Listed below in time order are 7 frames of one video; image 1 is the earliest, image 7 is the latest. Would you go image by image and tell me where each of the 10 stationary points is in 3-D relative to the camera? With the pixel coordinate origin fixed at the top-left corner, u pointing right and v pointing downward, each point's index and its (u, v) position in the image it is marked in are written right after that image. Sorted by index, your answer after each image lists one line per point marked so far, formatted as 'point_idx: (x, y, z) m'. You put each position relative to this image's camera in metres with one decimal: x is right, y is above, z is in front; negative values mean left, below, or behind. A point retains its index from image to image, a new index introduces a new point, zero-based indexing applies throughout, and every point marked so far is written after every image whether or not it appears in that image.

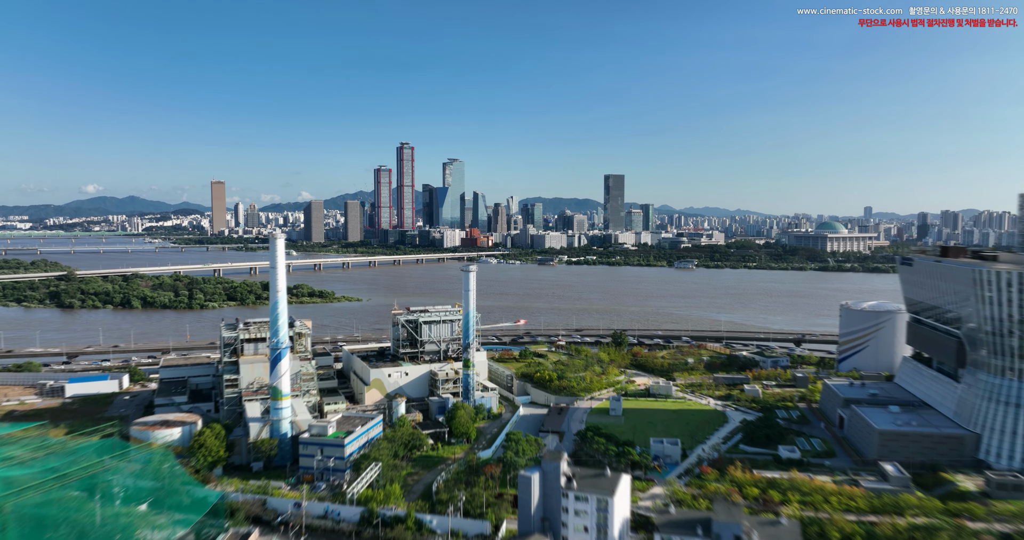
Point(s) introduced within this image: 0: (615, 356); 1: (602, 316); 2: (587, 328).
0: (+1.8, -1.5, +11.1) m
1: (+2.4, -1.2, +17.1) m
2: (+1.8, -1.4, +15.1) m
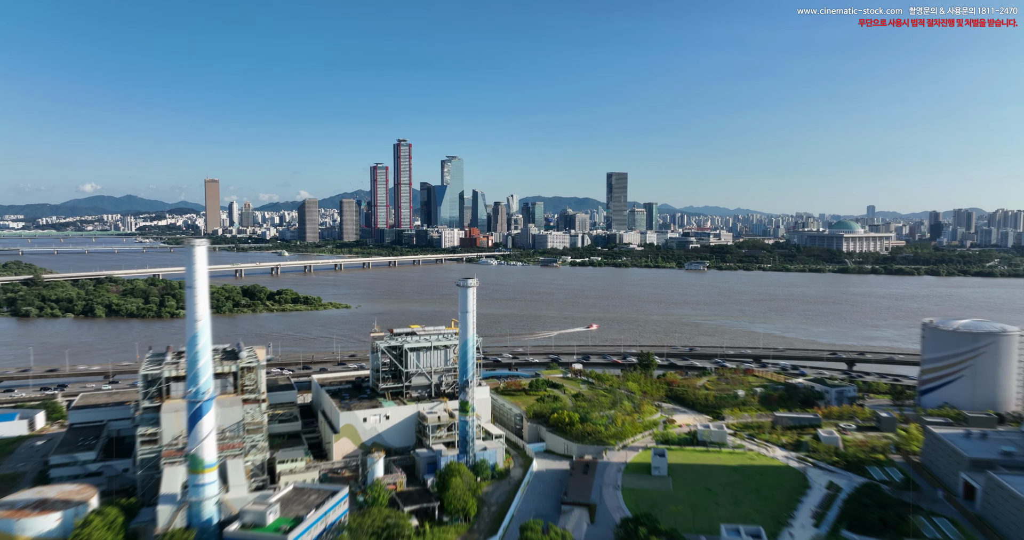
0: (+1.9, -1.6, +9.1) m
1: (+2.5, -1.3, +15.1) m
2: (+1.9, -1.5, +13.1) m
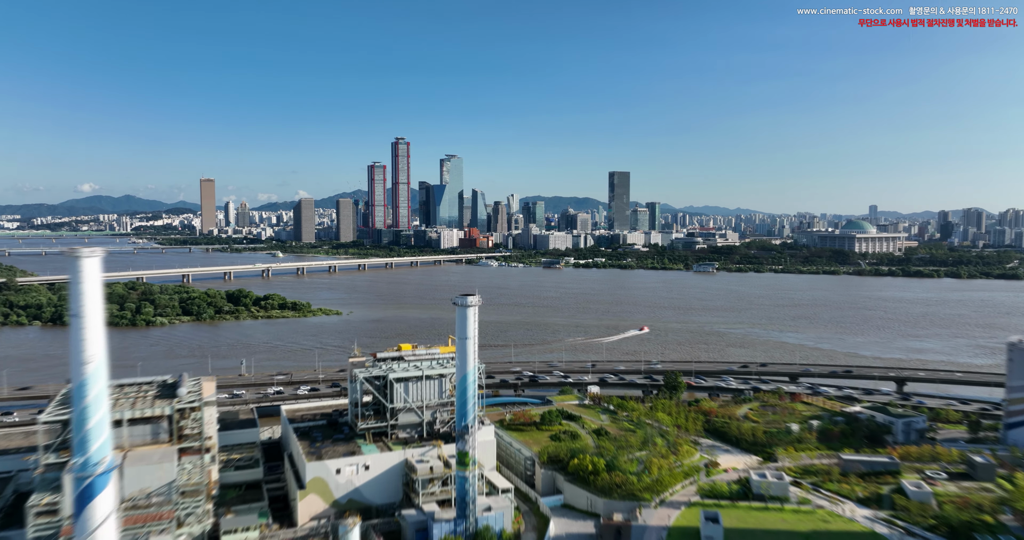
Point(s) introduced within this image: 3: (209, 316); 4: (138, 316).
0: (+2.0, -1.7, +7.7) m
1: (+2.6, -1.4, +13.7) m
2: (+2.0, -1.6, +11.7) m
3: (-8.8, -1.3, +18.9) m
4: (-10.4, -1.3, +18.1) m
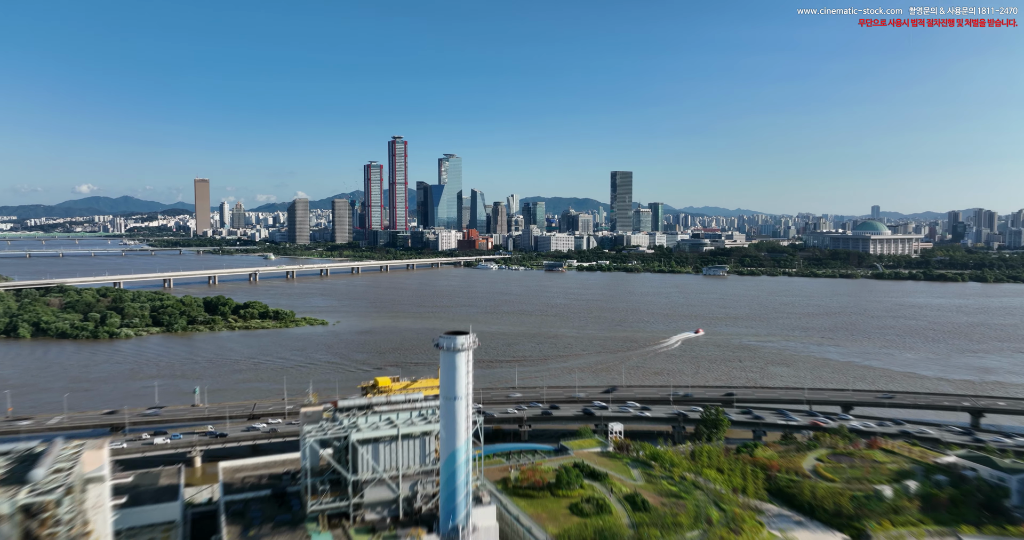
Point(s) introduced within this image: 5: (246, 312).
0: (+2.0, -1.9, +6.0) m
1: (+2.7, -1.6, +12.0) m
2: (+2.1, -1.8, +10.0) m
3: (-8.7, -1.5, +17.2) m
4: (-10.4, -1.4, +16.4) m
5: (-7.6, -1.2, +18.6) m
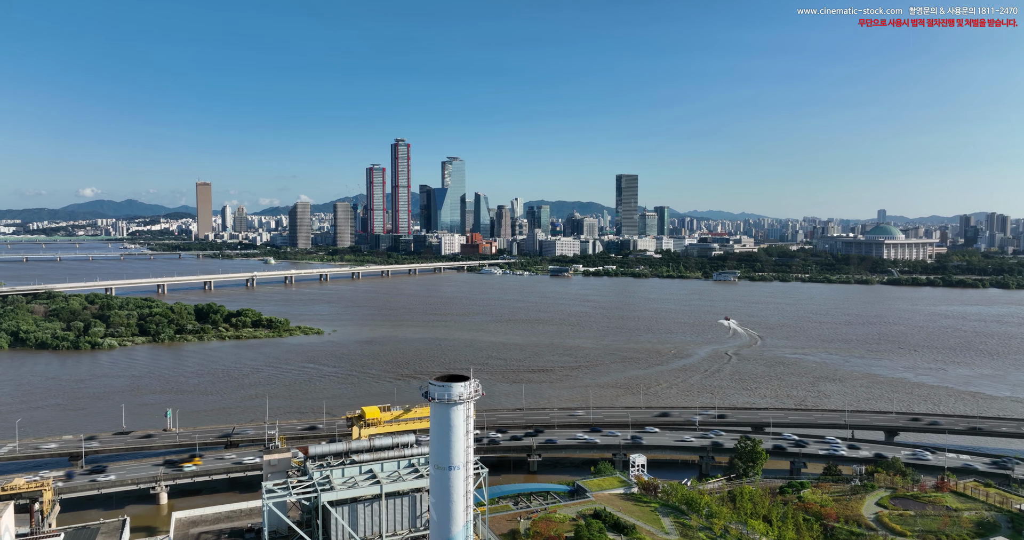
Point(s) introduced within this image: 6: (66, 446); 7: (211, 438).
0: (+2.1, -2.0, +5.1) m
1: (+2.8, -1.7, +11.0) m
2: (+2.2, -1.9, +9.0) m
3: (-8.6, -1.7, +16.3) m
4: (-10.2, -1.6, +15.6) m
5: (-7.5, -1.4, +17.7) m
6: (-5.2, -2.0, +7.5) m
7: (-3.7, -2.0, +7.9) m
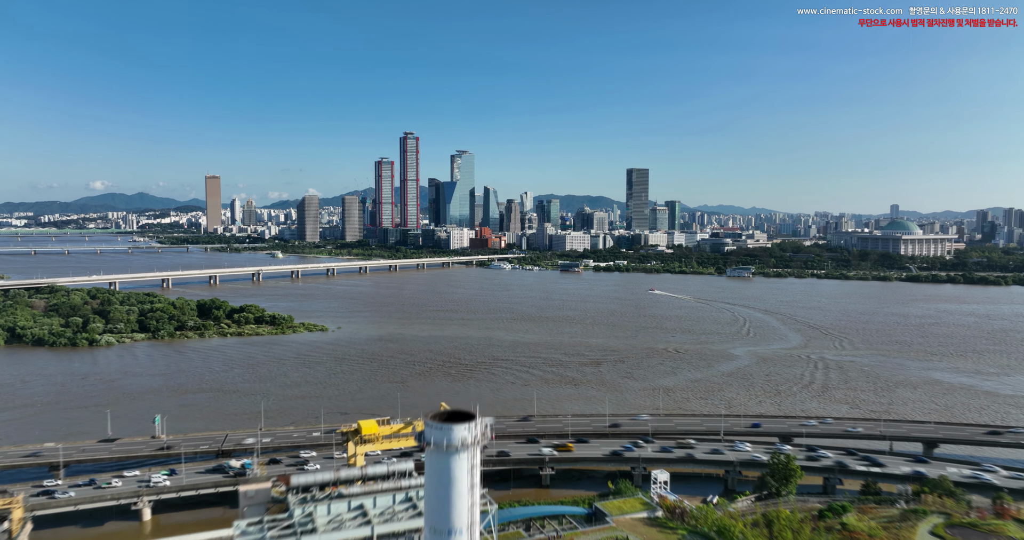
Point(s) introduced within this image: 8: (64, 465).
0: (+2.2, -2.0, +4.5) m
1: (+2.9, -1.7, +10.5) m
2: (+2.3, -1.9, +8.5) m
3: (-8.4, -1.5, +15.9) m
4: (-10.0, -1.5, +15.2) m
5: (-7.2, -1.2, +17.3) m
6: (-5.1, -2.0, +7.1) m
7: (-3.5, -2.0, +7.4) m
8: (-4.7, -2.0, +6.8) m
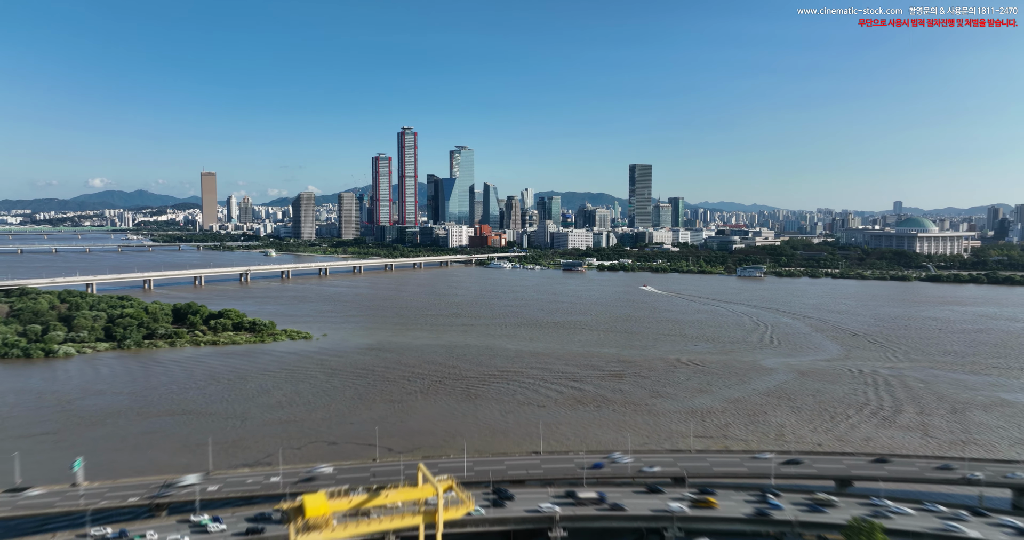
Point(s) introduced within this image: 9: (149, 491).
0: (+2.2, -2.1, +3.1) m
1: (+3.0, -1.8, +9.1) m
2: (+2.3, -1.9, +7.1) m
3: (-8.3, -1.6, +14.5) m
4: (-10.0, -1.5, +13.8) m
5: (-7.2, -1.3, +15.9) m
6: (-5.0, -2.1, +5.7) m
7: (-3.5, -2.1, +6.0) m
8: (-4.7, -2.1, +5.4) m
9: (-3.5, -2.1, +6.2) m
